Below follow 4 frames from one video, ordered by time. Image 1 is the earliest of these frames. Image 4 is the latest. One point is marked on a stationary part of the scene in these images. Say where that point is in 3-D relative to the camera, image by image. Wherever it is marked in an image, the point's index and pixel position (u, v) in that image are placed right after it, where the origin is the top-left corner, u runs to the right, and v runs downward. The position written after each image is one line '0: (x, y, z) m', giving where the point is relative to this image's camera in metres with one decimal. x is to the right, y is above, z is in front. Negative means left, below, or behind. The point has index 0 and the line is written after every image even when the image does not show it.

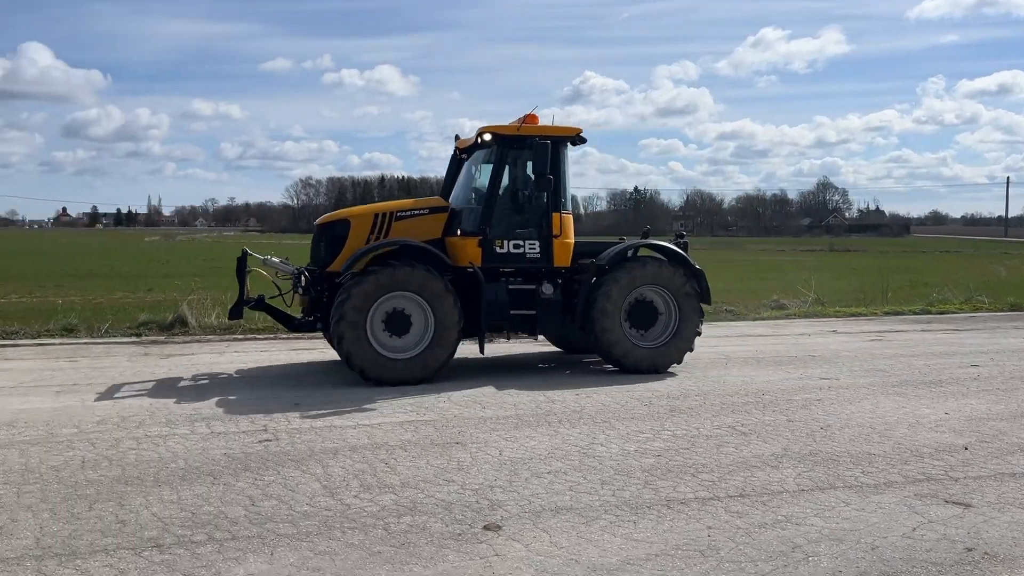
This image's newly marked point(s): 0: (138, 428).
0: (-2.5, -0.9, +5.7) m
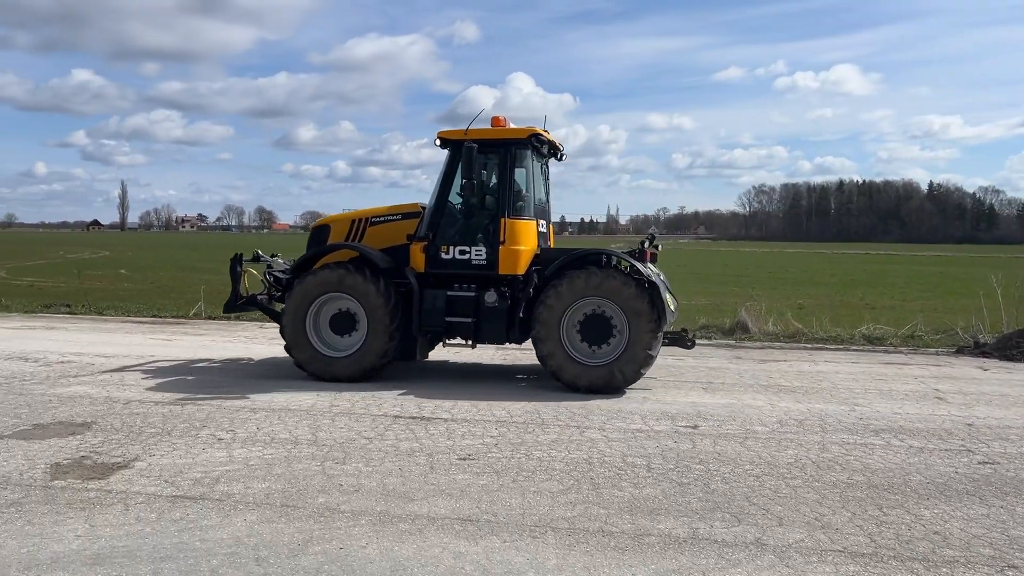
0: (+2.2, -1.0, +5.9) m
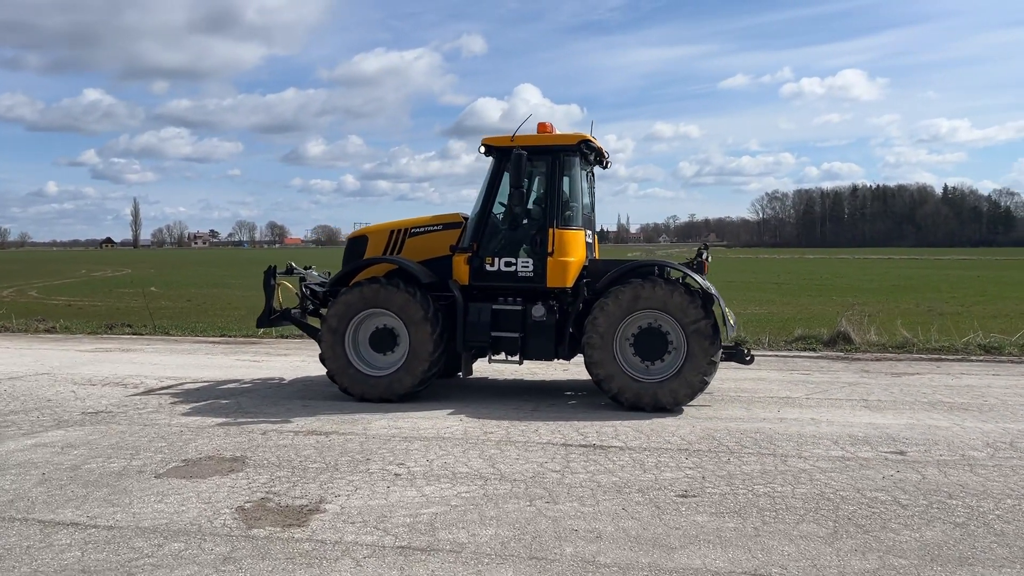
0: (+3.4, -1.1, +5.3) m
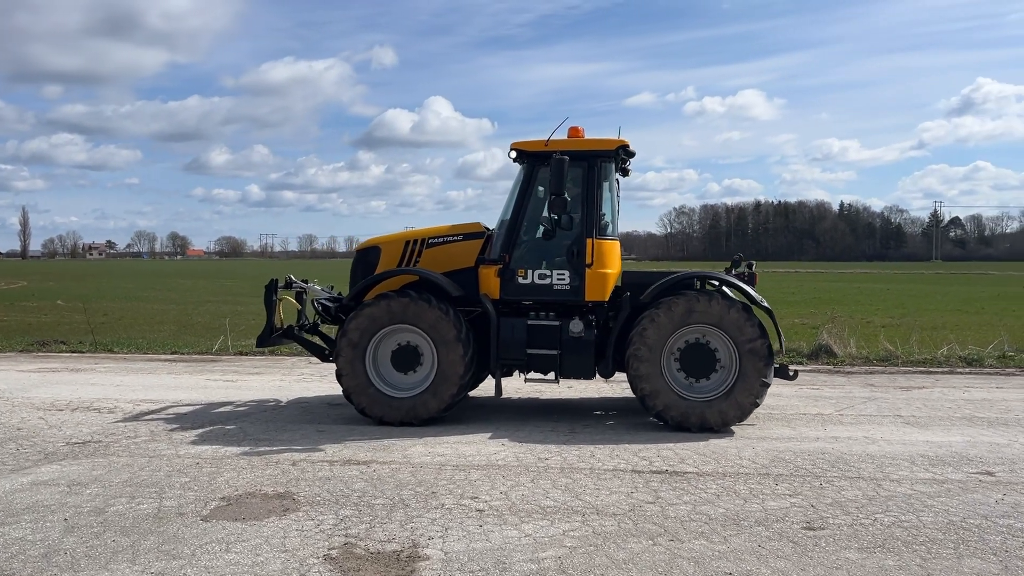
0: (+3.8, -1.1, +5.2) m
